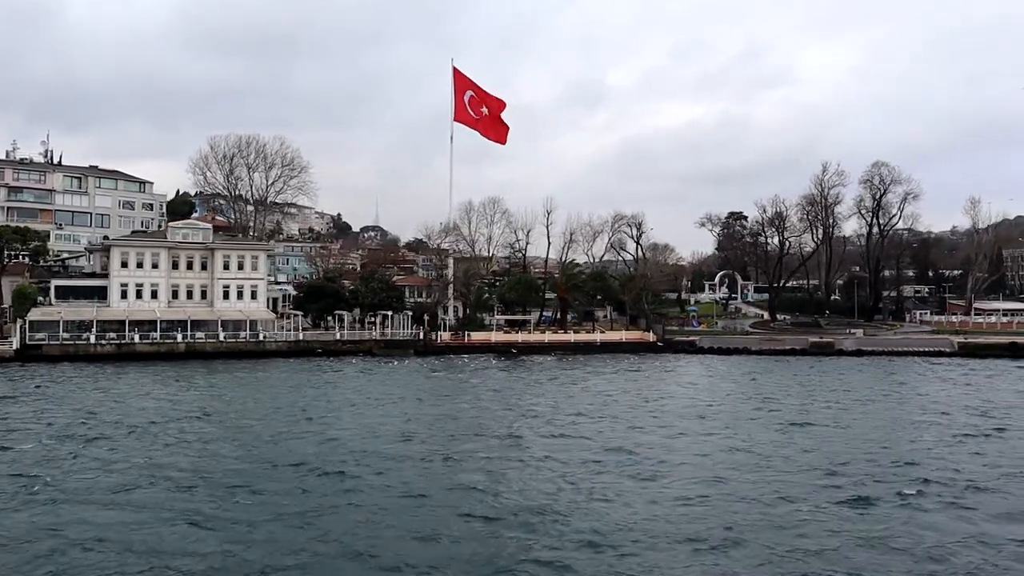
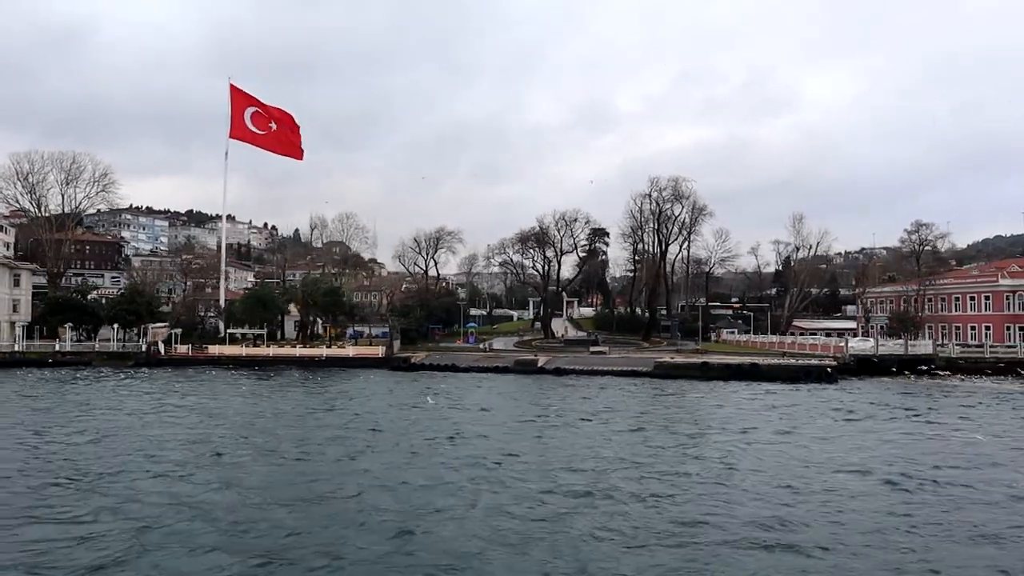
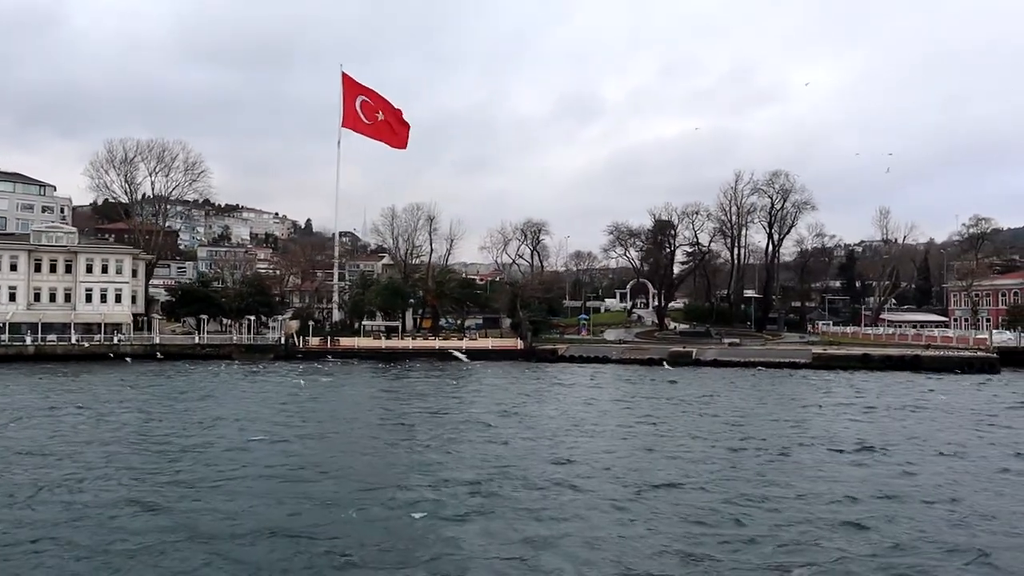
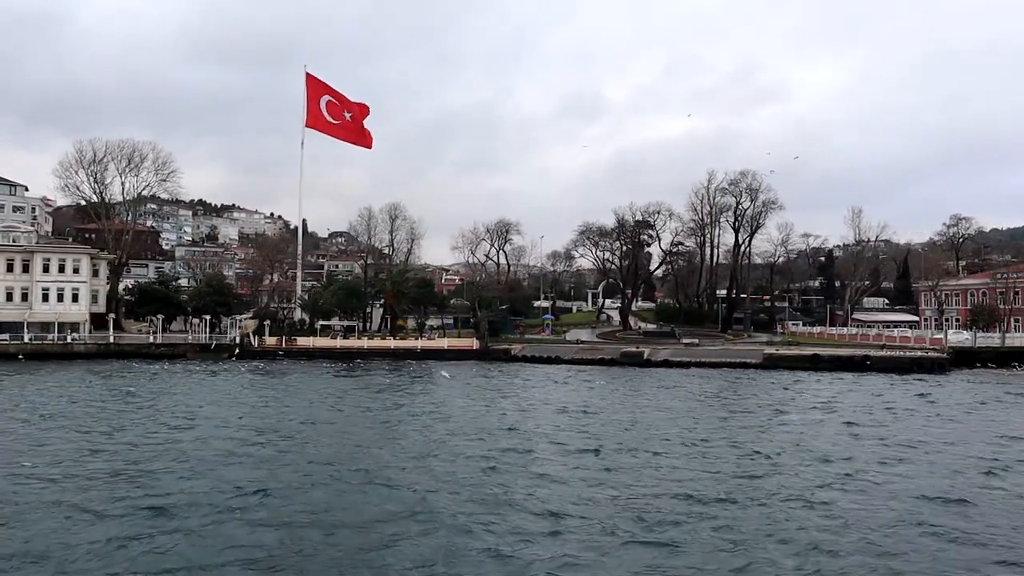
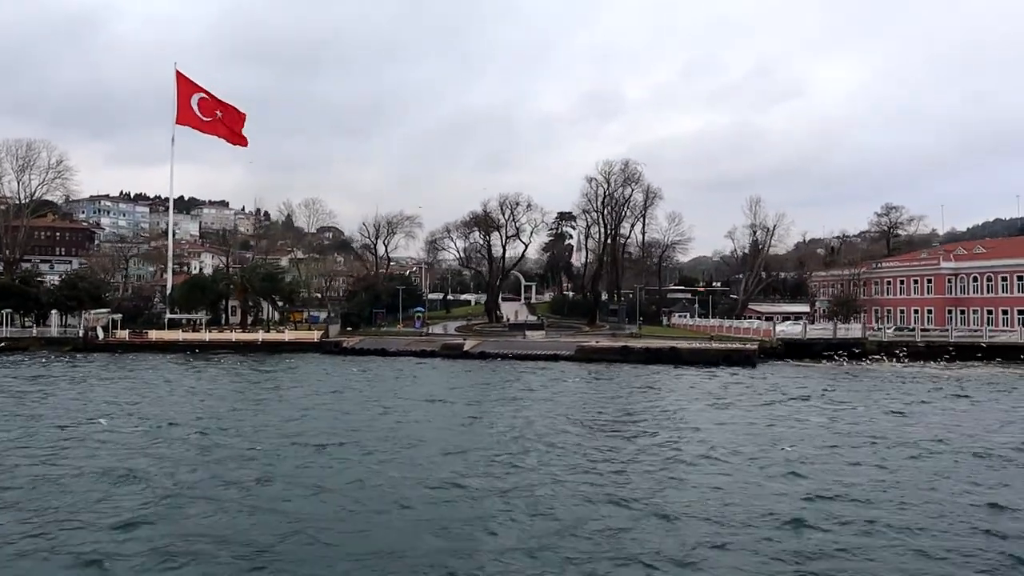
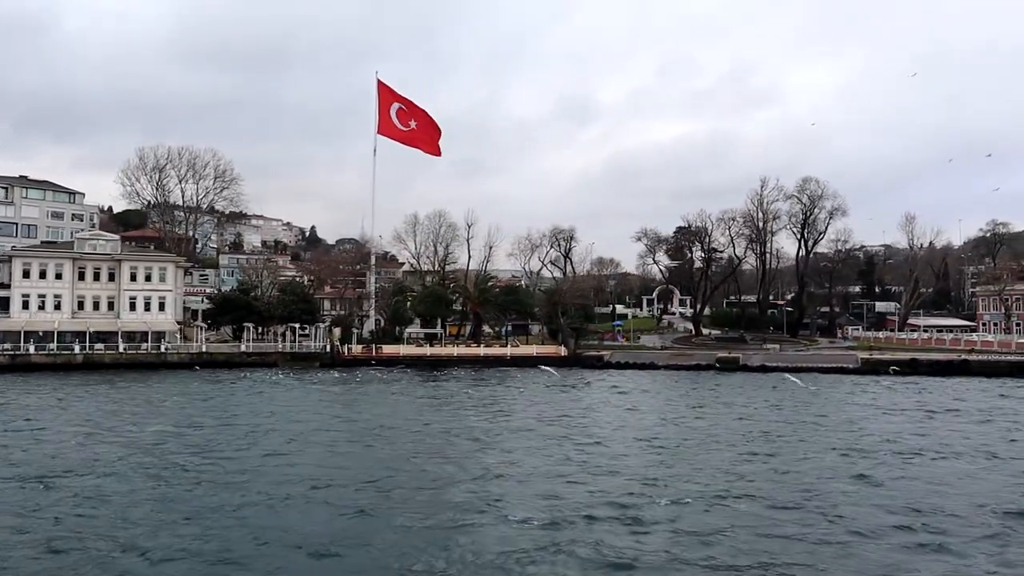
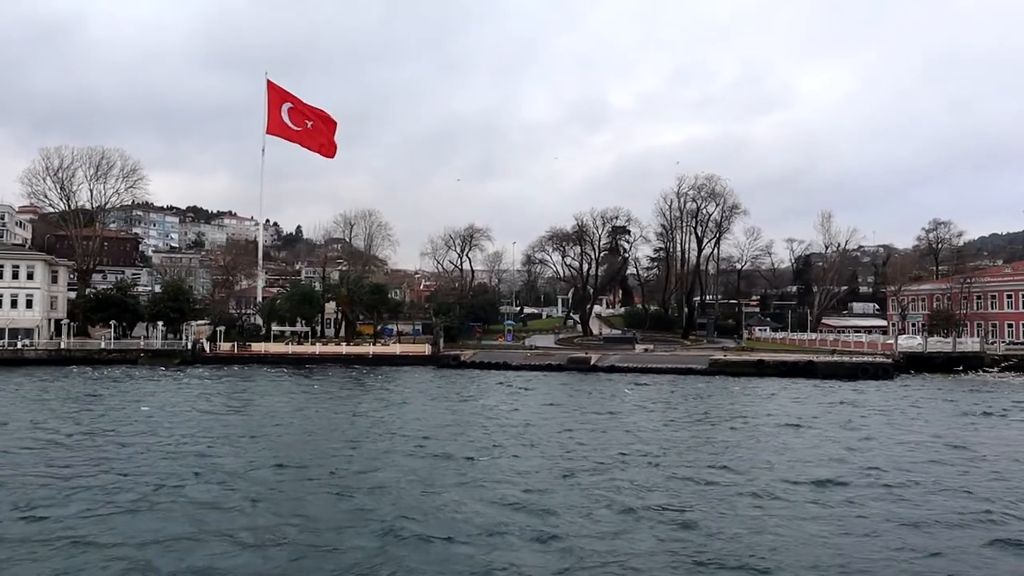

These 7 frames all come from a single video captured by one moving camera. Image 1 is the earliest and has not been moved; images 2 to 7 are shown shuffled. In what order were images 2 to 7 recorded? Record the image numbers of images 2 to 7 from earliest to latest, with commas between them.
6, 3, 4, 7, 2, 5
